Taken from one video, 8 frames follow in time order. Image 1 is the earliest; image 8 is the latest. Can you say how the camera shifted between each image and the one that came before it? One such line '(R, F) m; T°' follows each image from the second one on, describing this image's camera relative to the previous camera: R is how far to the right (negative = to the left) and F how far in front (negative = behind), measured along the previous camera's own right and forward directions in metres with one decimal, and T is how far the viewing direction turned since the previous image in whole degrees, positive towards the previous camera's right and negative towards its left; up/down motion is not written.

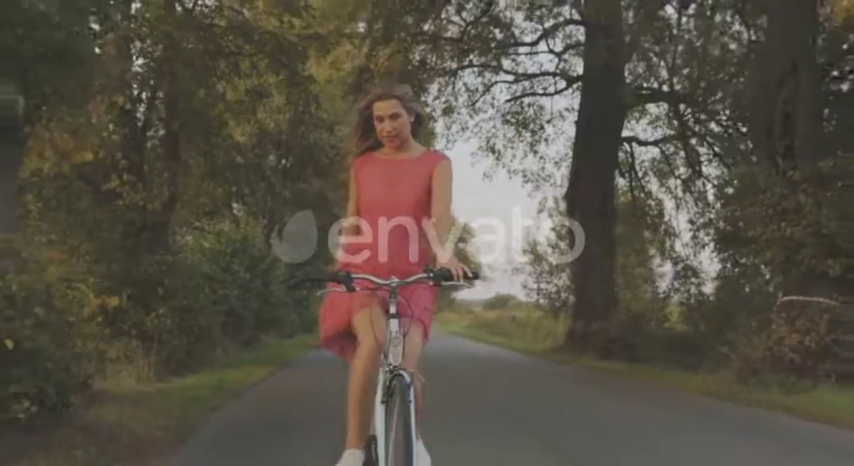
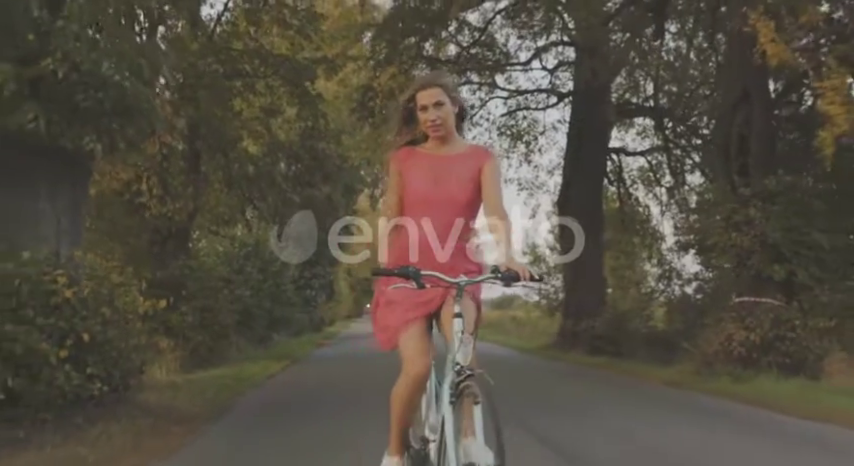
(+0.2, -1.5) m; -1°
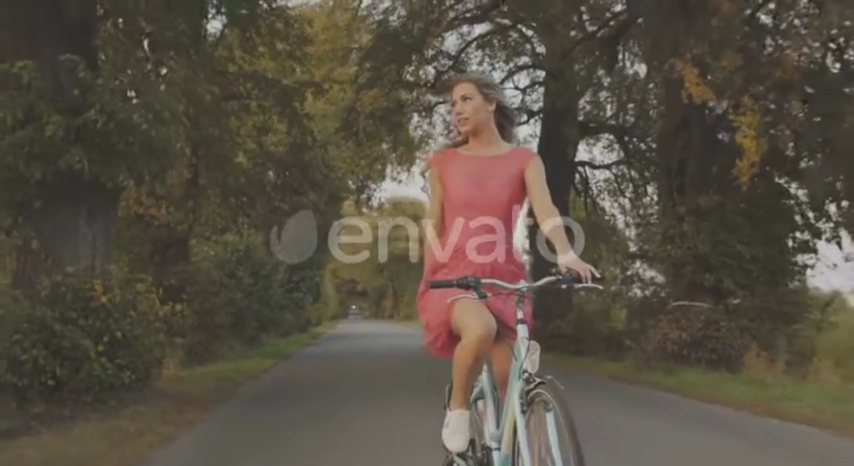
(+0.2, -1.7) m; +1°
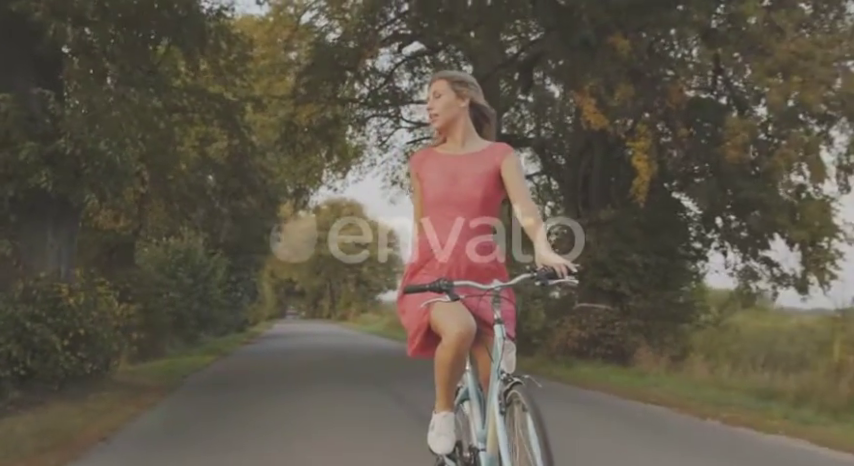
(+0.2, -1.6) m; +5°
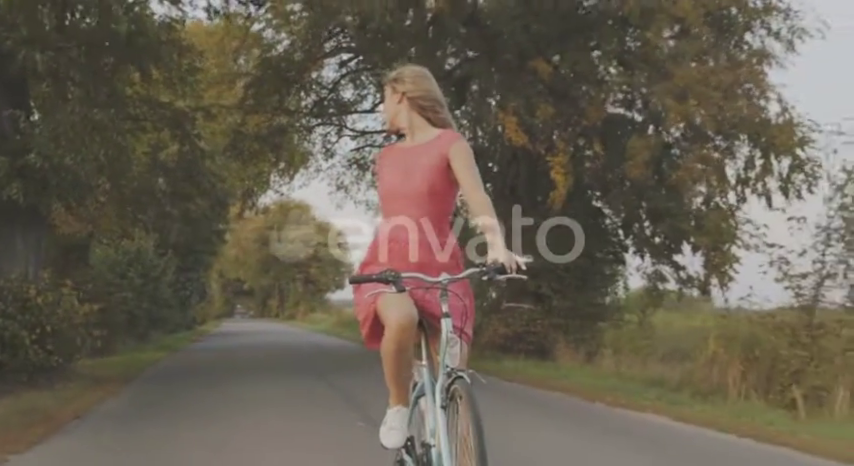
(+0.3, -1.5) m; +4°
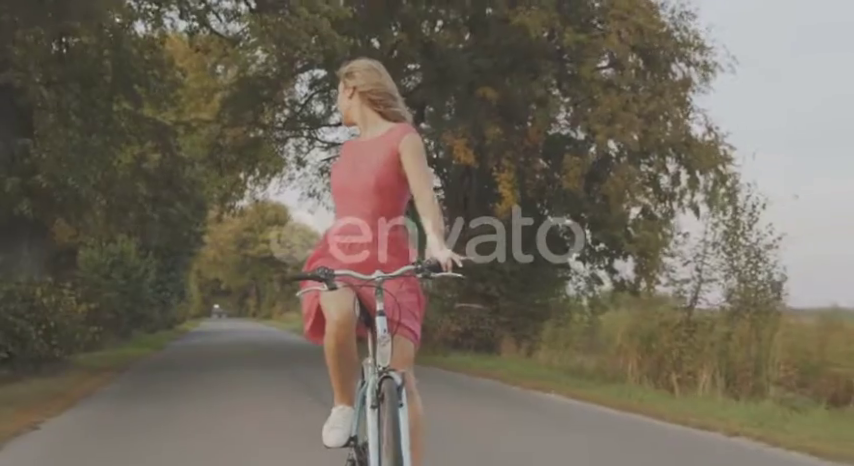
(+0.6, -2.1) m; +2°
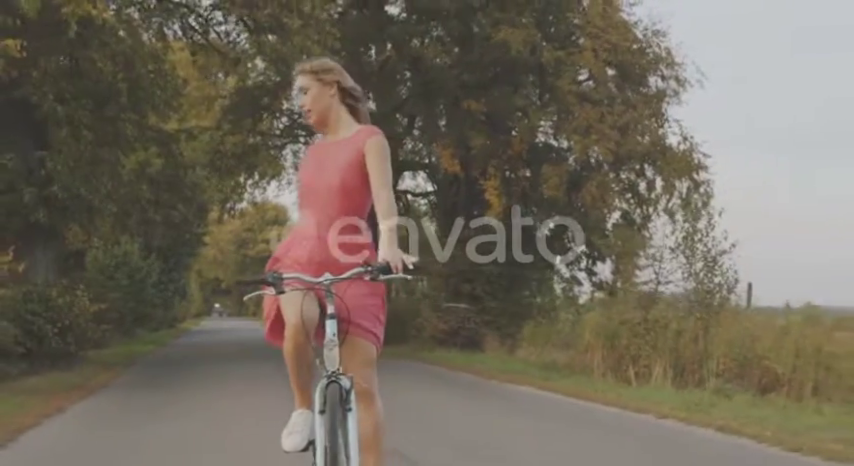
(+0.4, -1.2) m; 0°
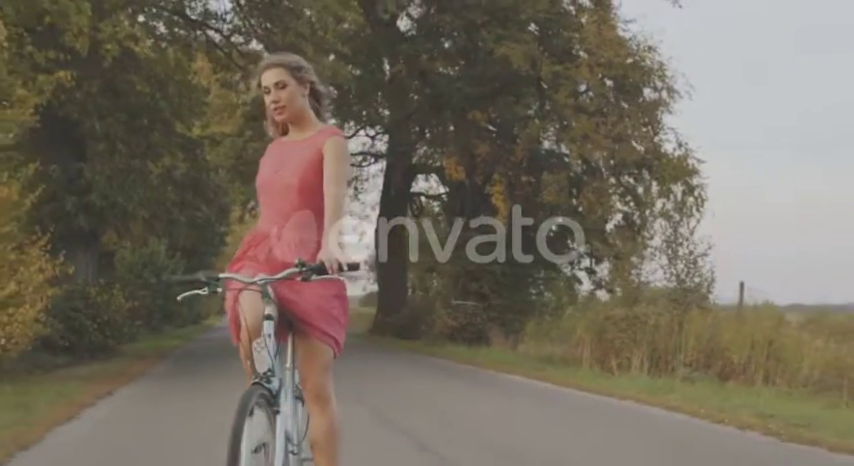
(+0.4, -1.4) m; -2°
